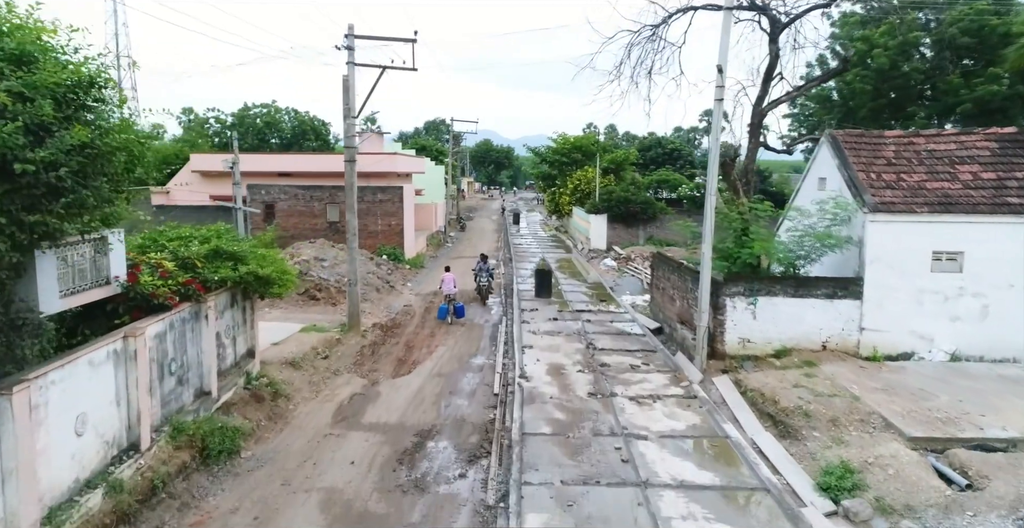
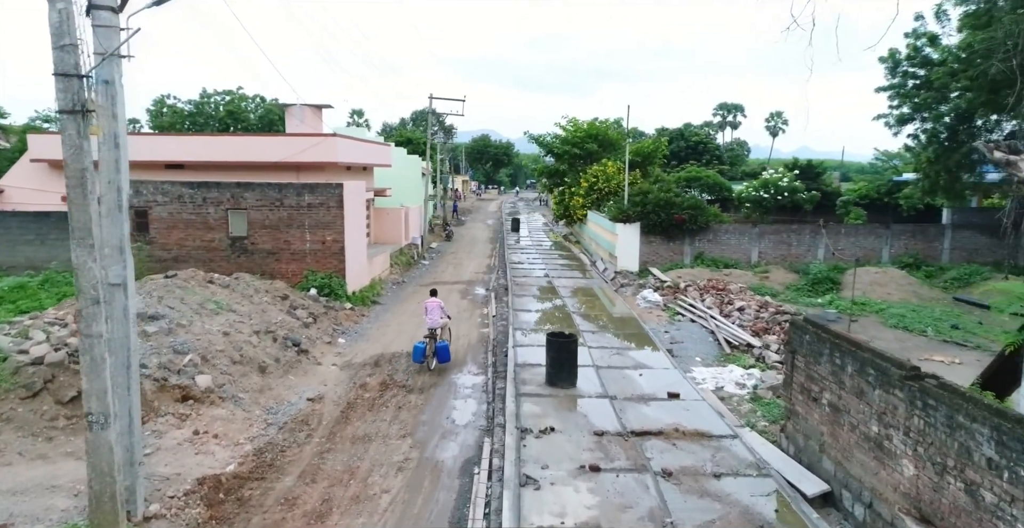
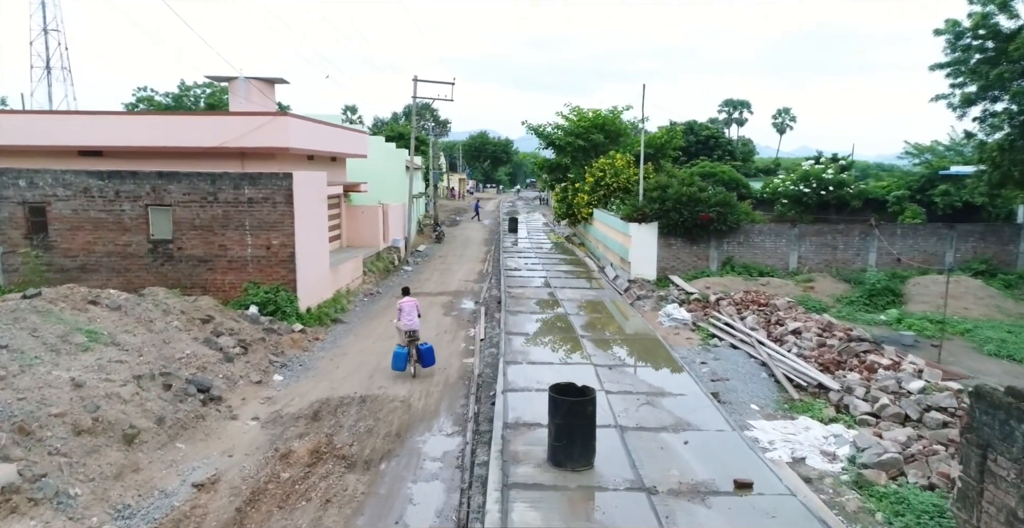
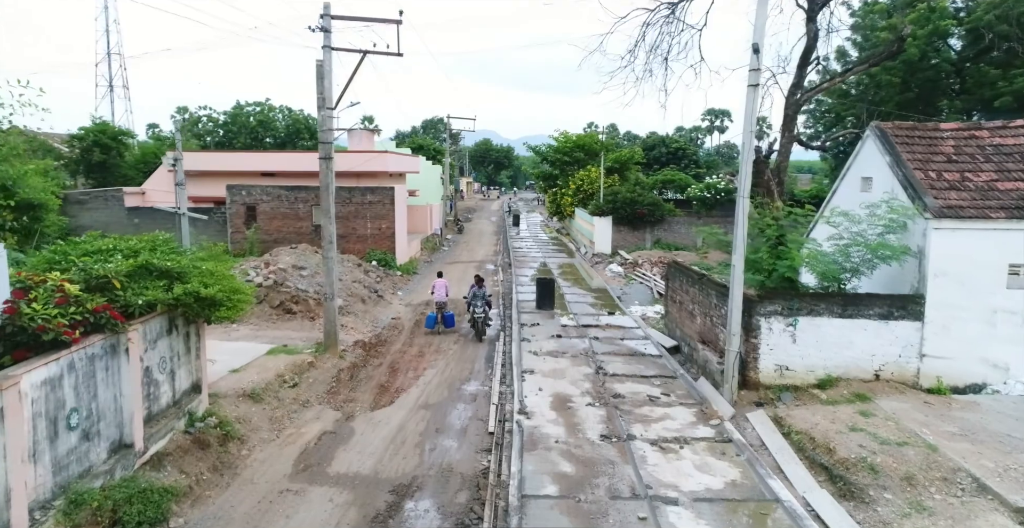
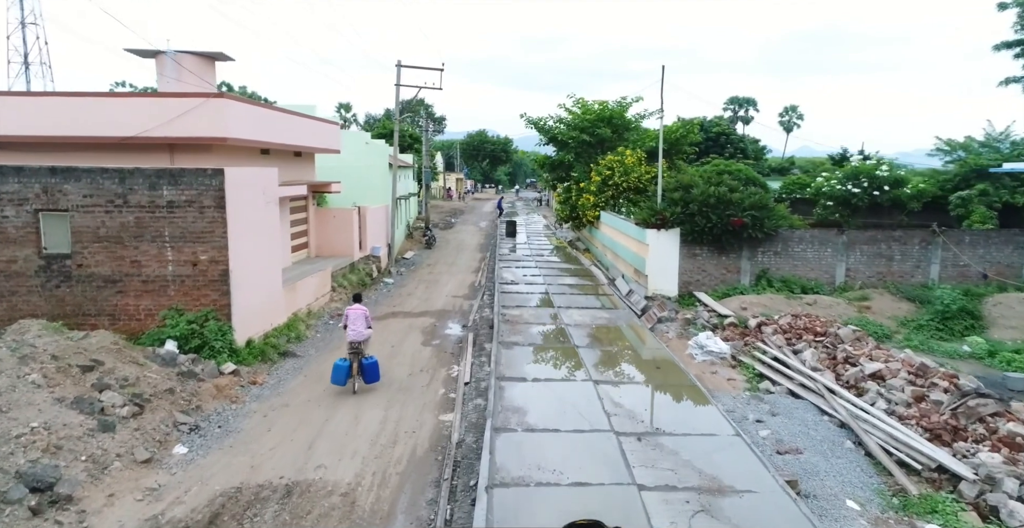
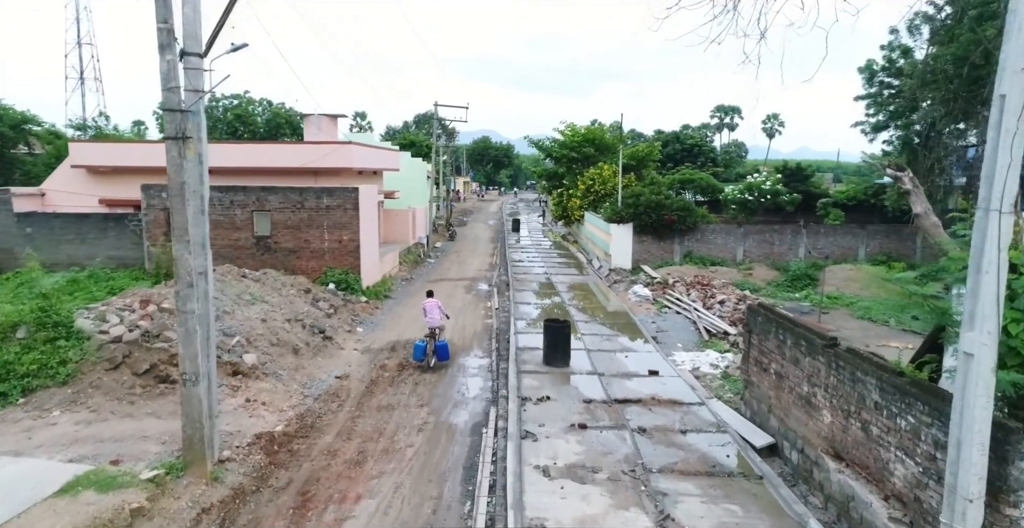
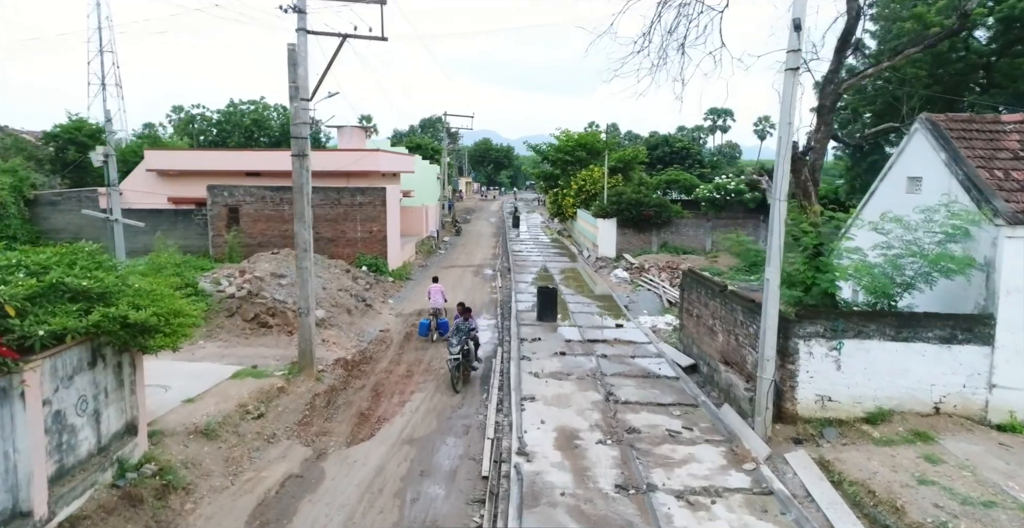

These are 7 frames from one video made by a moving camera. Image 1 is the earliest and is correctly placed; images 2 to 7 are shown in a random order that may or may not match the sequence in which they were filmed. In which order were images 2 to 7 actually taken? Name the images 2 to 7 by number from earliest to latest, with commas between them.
4, 7, 6, 2, 3, 5
